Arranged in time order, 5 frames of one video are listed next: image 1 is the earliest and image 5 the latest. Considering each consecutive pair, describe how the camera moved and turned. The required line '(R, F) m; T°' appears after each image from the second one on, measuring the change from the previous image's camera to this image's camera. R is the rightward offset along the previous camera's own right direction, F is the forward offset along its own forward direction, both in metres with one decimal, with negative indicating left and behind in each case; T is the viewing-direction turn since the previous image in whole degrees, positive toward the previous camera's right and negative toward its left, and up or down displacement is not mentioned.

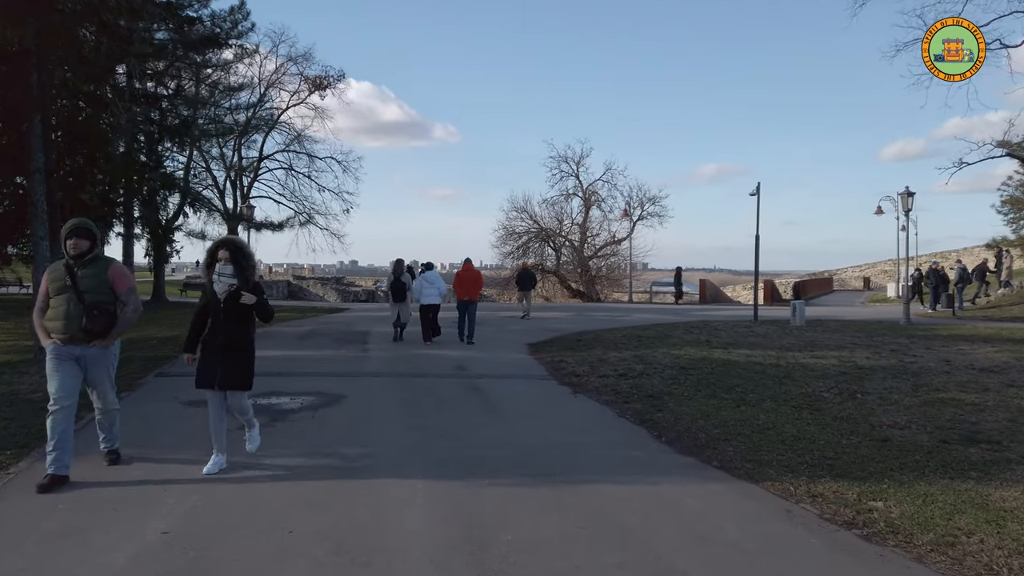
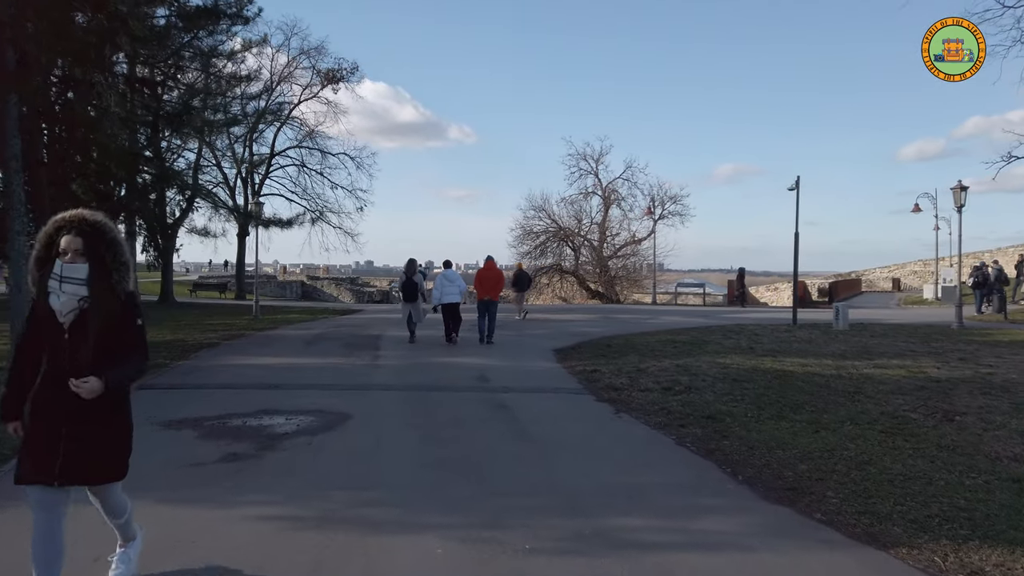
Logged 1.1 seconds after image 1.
(-0.2, +1.5) m; -1°
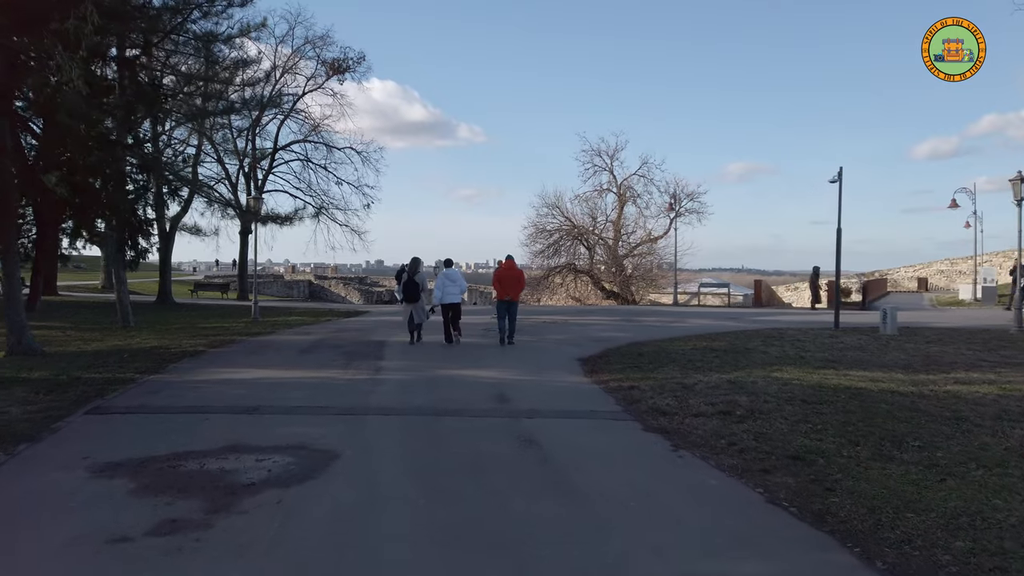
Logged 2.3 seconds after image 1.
(-0.2, +1.9) m; -1°
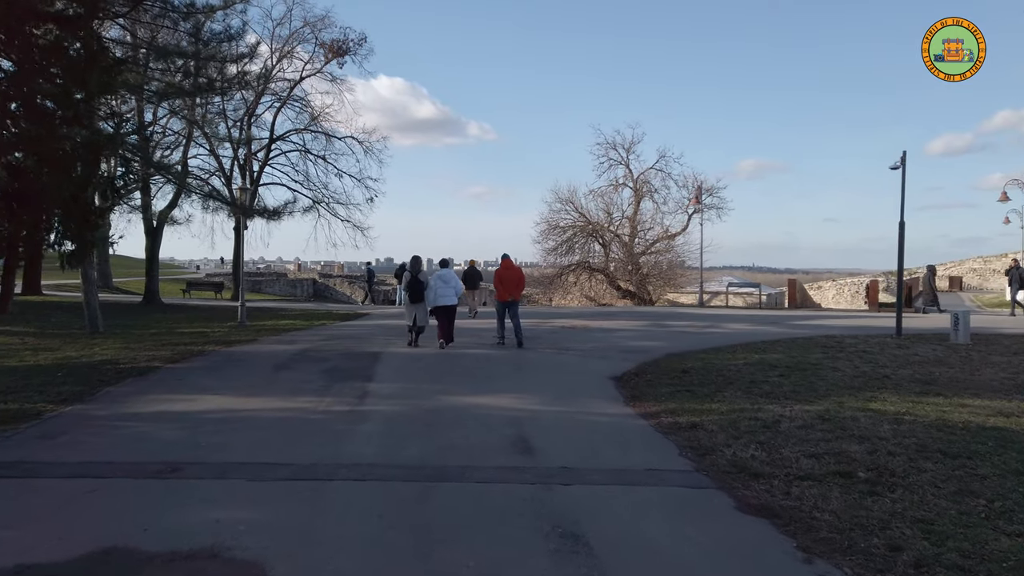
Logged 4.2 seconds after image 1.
(-0.2, +2.7) m; -1°
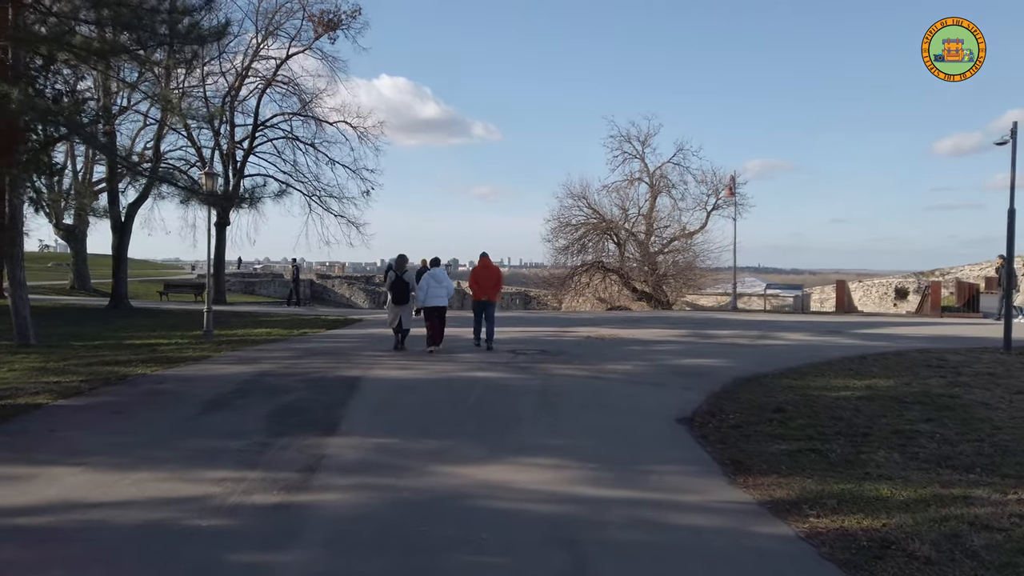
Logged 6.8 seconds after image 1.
(-0.3, +3.7) m; 0°
